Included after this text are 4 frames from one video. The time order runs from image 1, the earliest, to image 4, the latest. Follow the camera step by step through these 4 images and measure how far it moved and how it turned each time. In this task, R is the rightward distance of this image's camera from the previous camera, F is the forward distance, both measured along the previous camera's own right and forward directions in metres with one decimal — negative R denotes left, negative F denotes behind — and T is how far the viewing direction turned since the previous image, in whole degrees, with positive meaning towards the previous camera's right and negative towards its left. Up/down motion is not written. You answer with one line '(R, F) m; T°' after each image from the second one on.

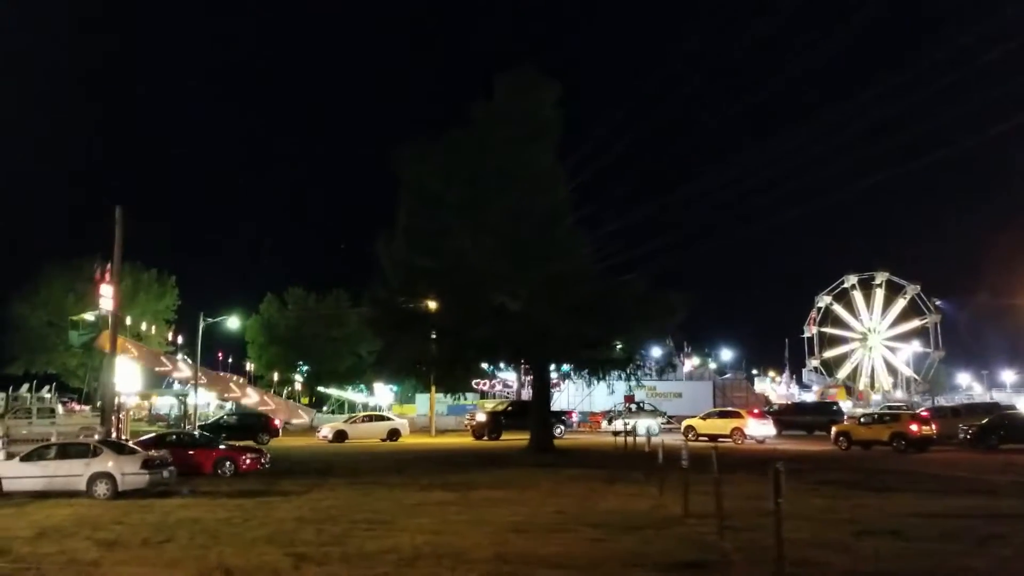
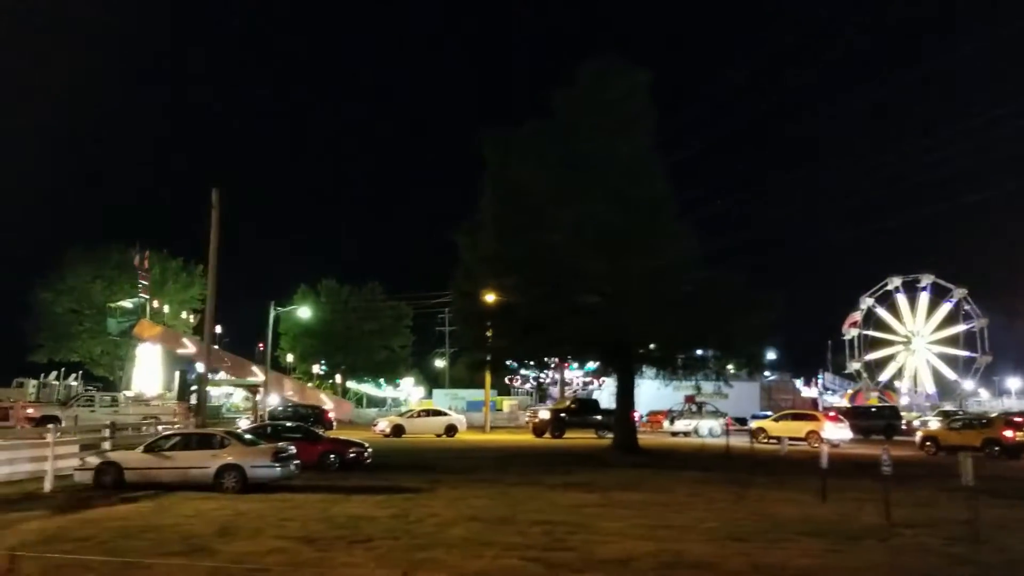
(-3.0, +0.9) m; 0°
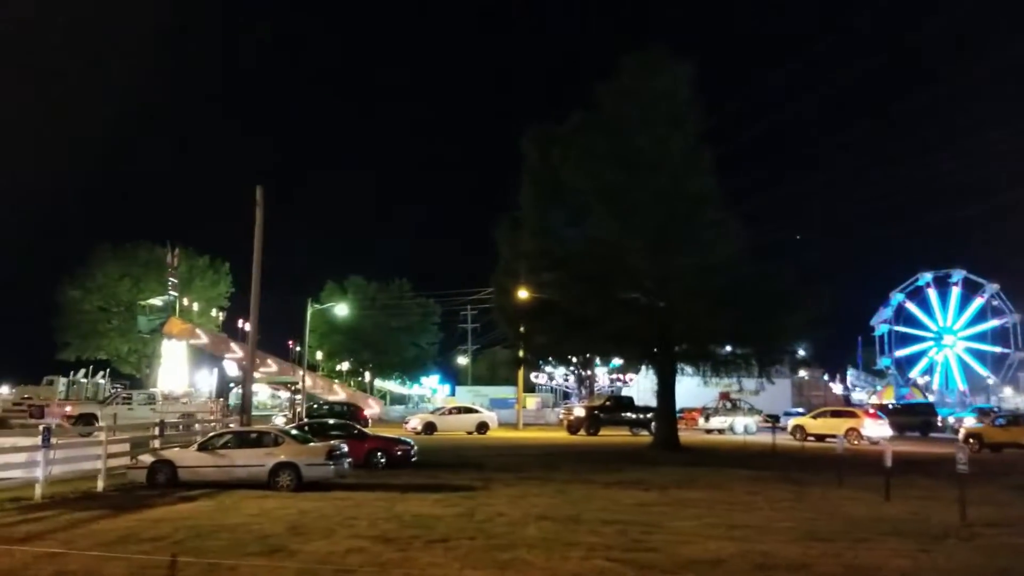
(-0.8, +0.2) m; -1°
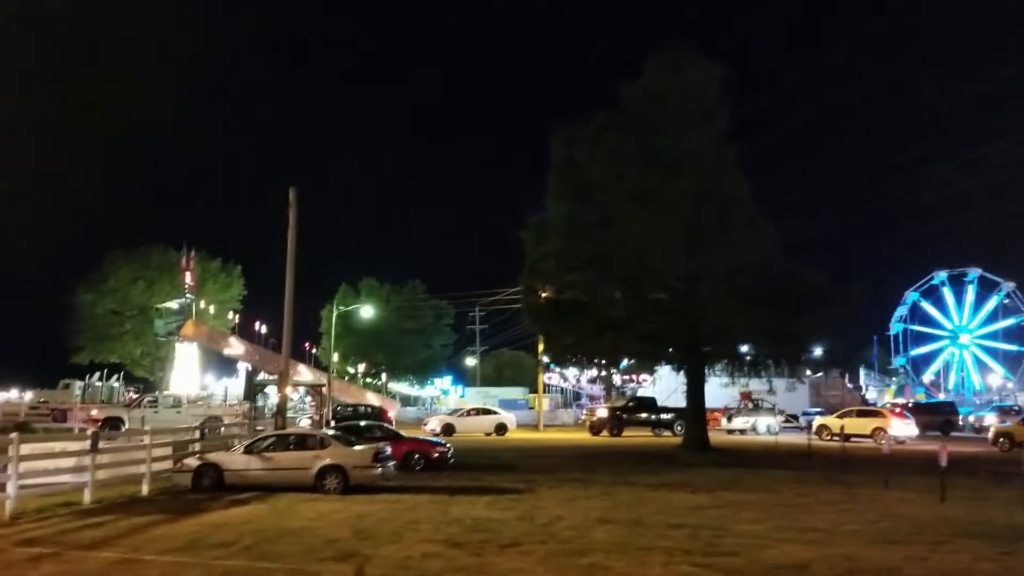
(-0.9, +0.1) m; 0°
